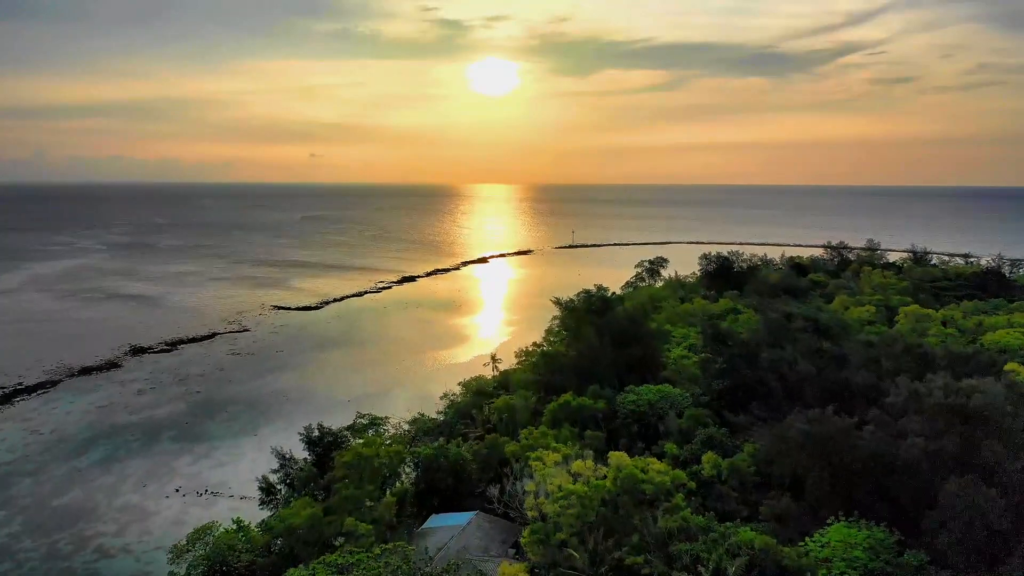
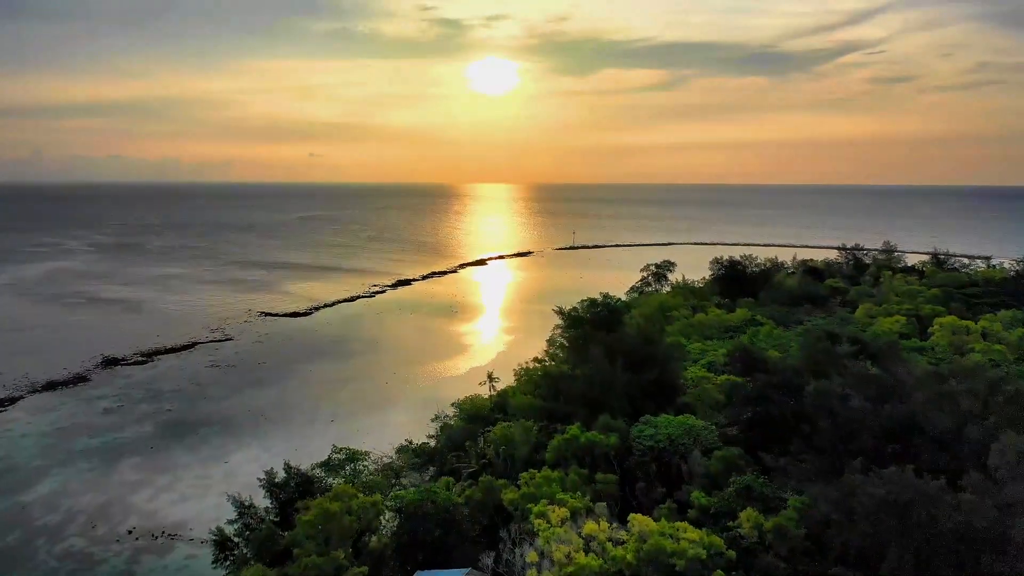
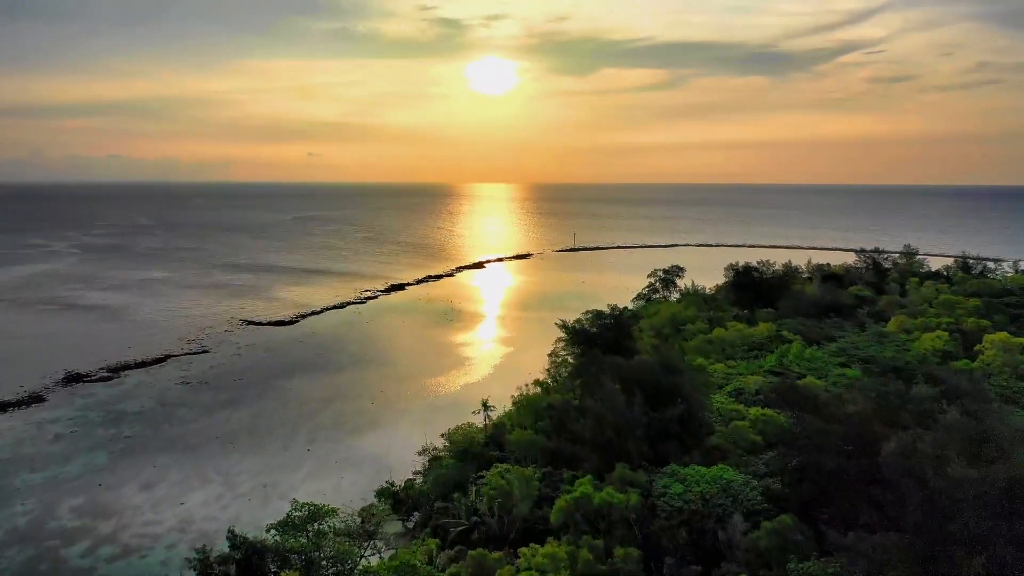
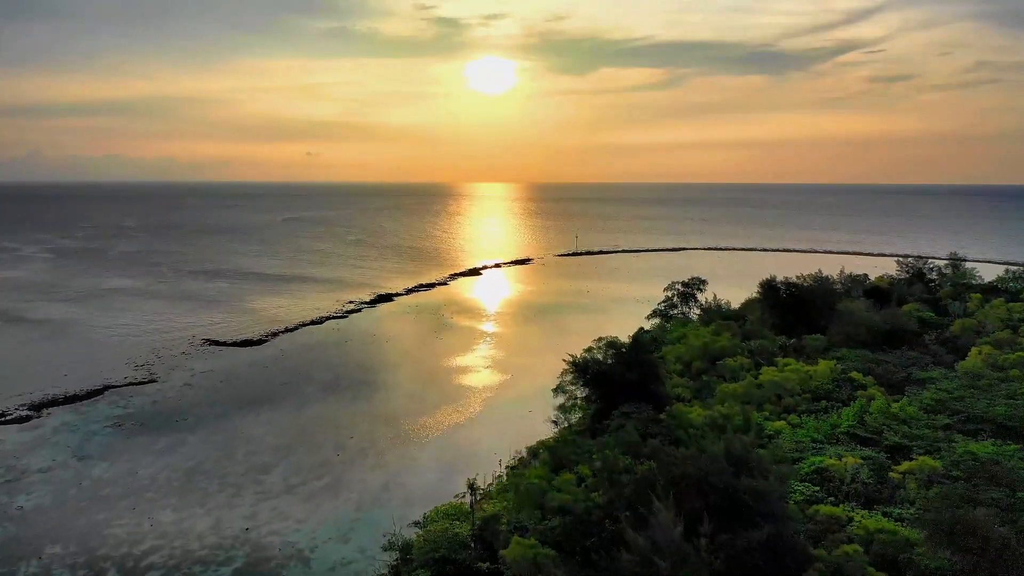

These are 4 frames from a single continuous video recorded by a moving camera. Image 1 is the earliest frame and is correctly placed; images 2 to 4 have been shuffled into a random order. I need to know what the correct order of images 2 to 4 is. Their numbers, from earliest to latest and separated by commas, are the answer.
2, 3, 4
